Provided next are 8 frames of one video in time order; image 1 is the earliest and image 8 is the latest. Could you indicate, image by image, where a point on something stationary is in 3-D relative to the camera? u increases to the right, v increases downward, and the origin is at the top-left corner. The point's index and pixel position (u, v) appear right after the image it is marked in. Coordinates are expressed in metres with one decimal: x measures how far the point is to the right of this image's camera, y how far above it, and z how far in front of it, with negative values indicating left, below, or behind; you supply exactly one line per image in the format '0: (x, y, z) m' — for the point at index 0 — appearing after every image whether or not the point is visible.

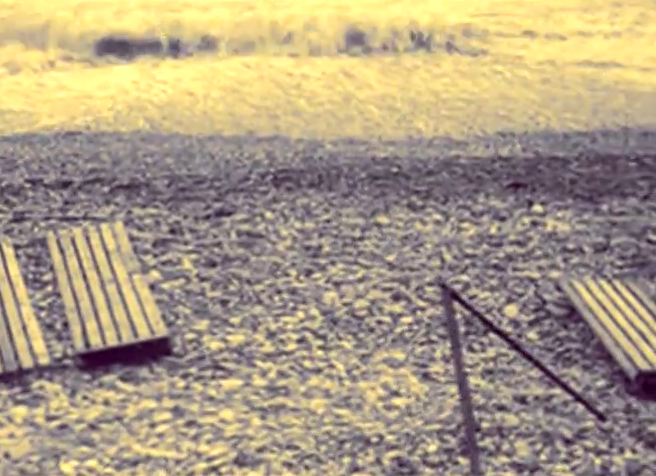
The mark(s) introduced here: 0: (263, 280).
0: (-0.6, -0.4, +13.9) m
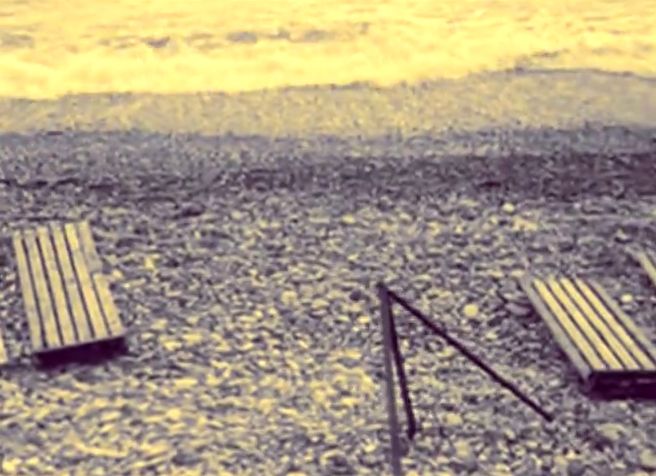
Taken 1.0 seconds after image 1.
0: (-1.0, -0.4, +13.9) m
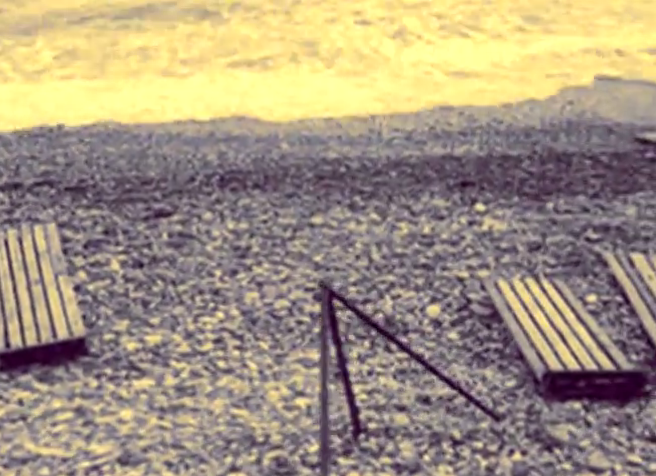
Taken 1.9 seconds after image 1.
0: (-1.3, -0.4, +14.0) m
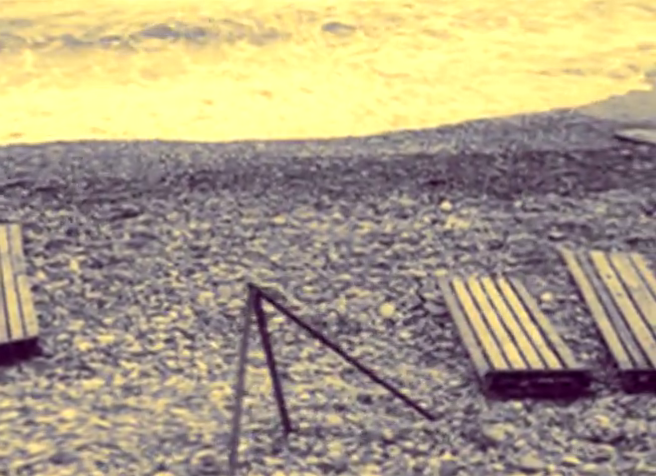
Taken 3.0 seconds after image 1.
0: (-1.7, -0.4, +14.0) m
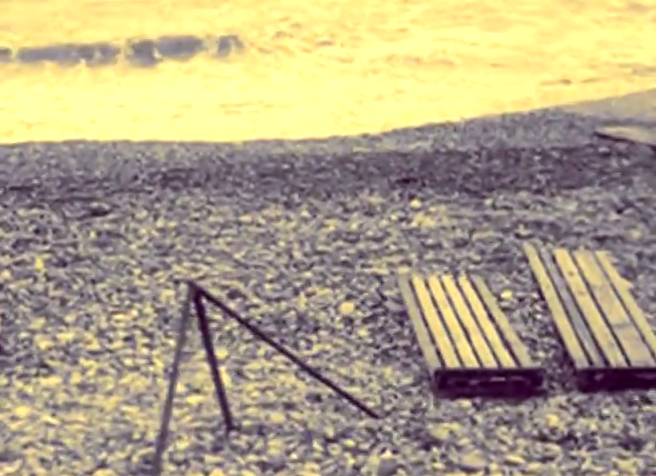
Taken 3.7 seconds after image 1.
0: (-2.1, -0.4, +14.0) m
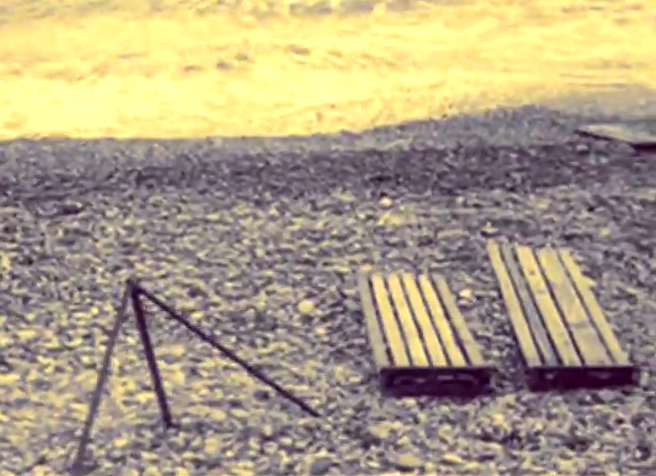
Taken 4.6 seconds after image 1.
0: (-2.4, -0.4, +14.1) m
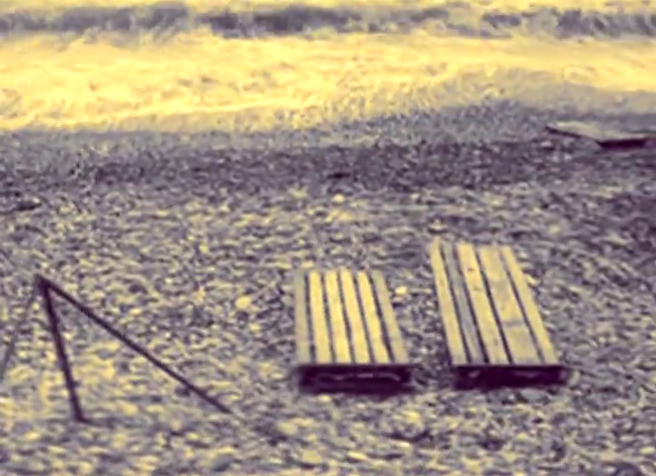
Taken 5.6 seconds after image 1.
0: (-2.9, -0.3, +14.2) m
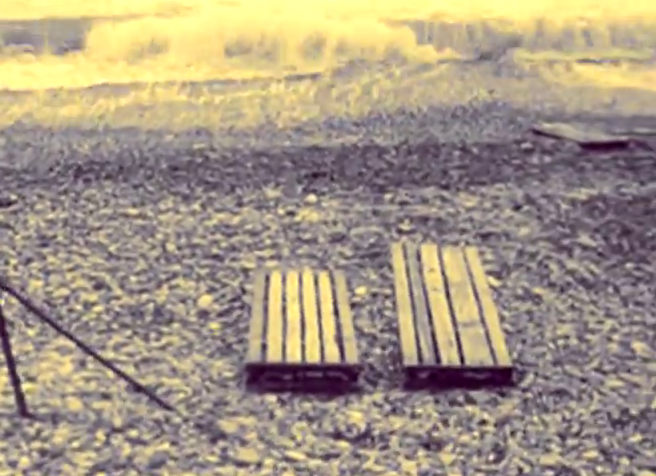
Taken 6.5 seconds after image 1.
0: (-3.2, -0.3, +14.3) m
